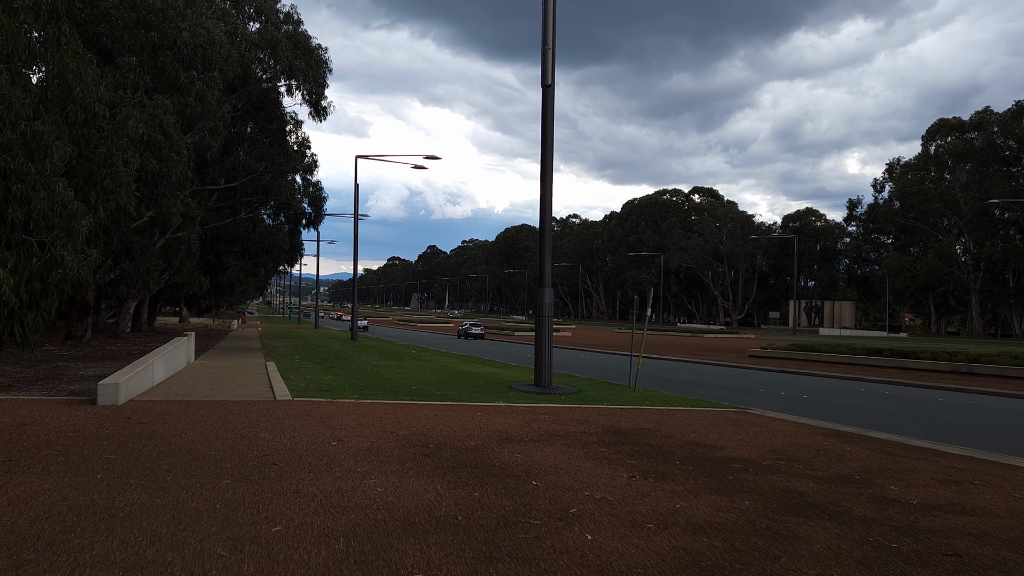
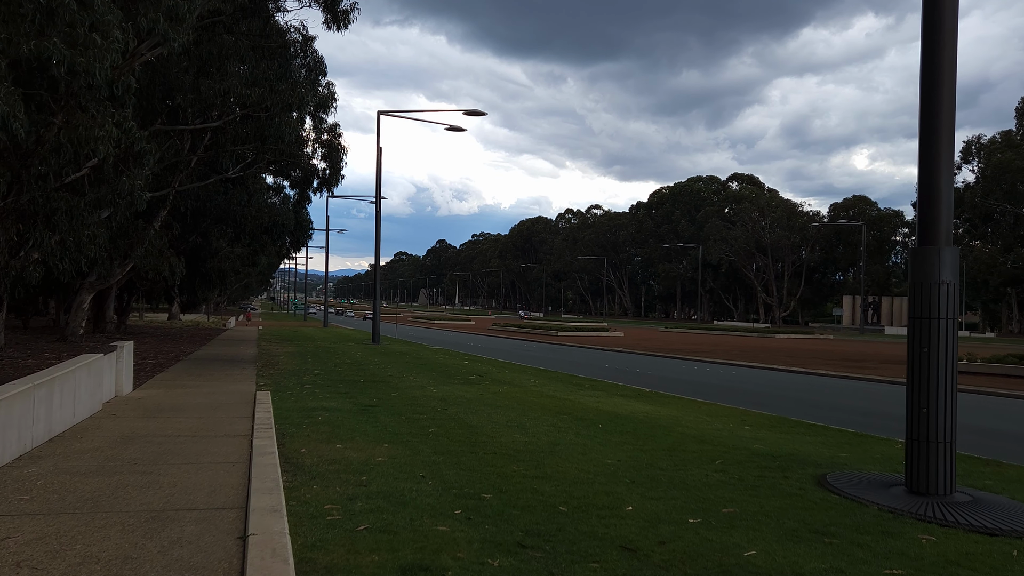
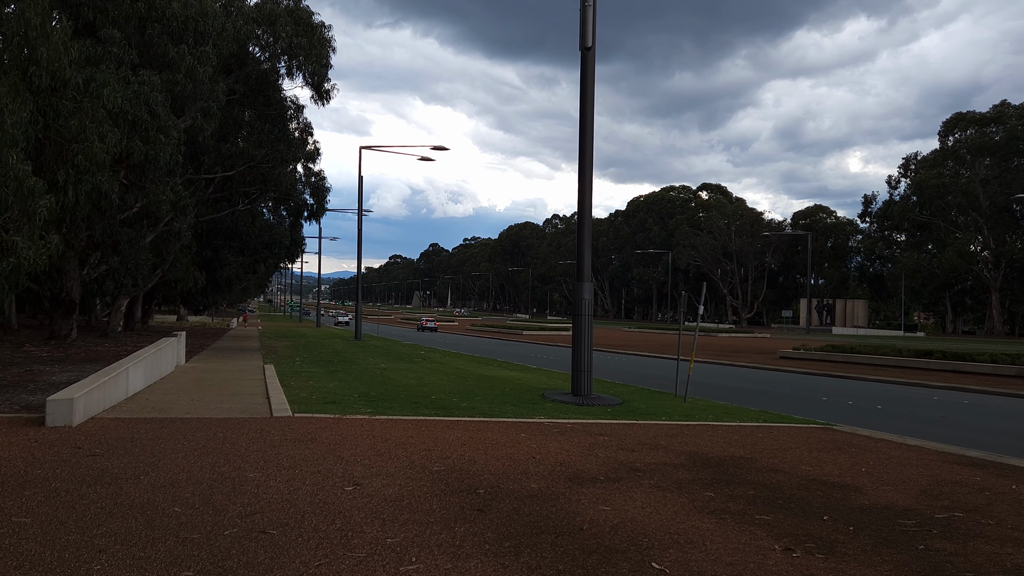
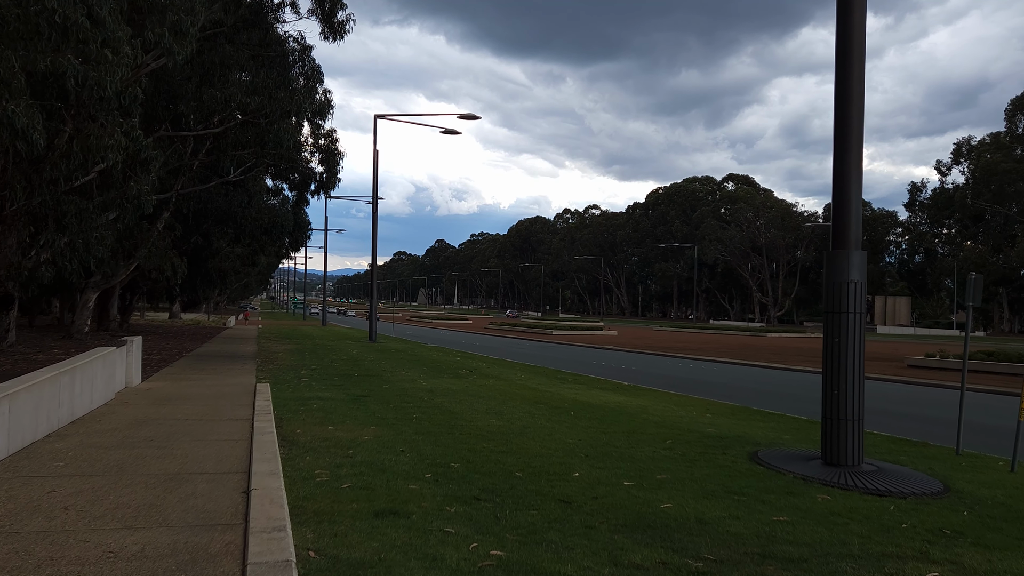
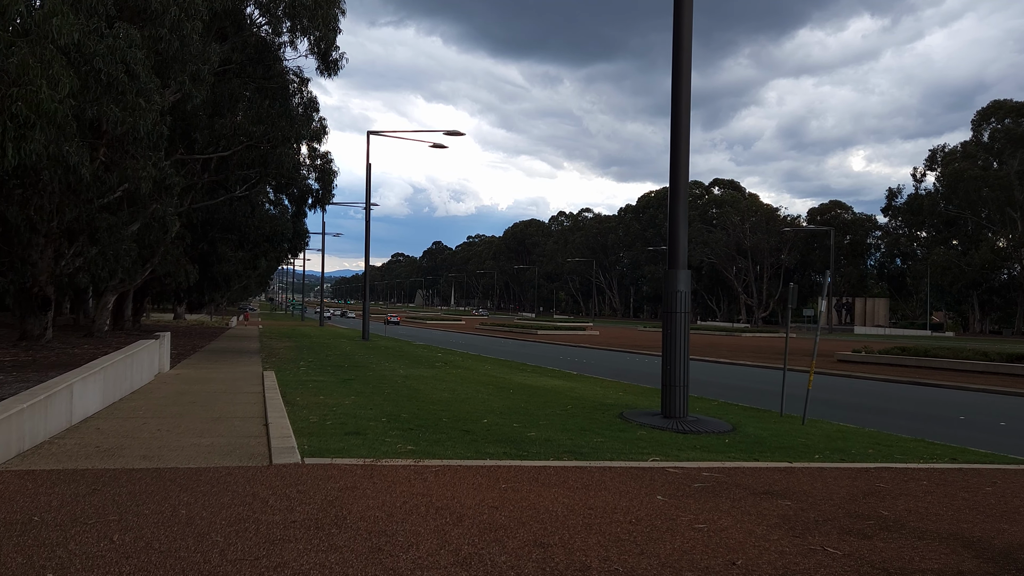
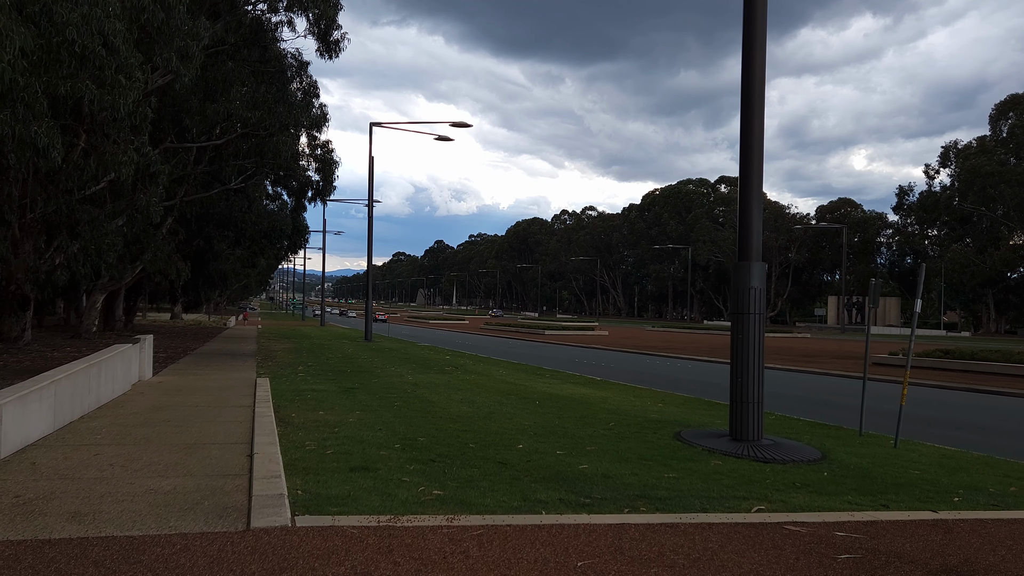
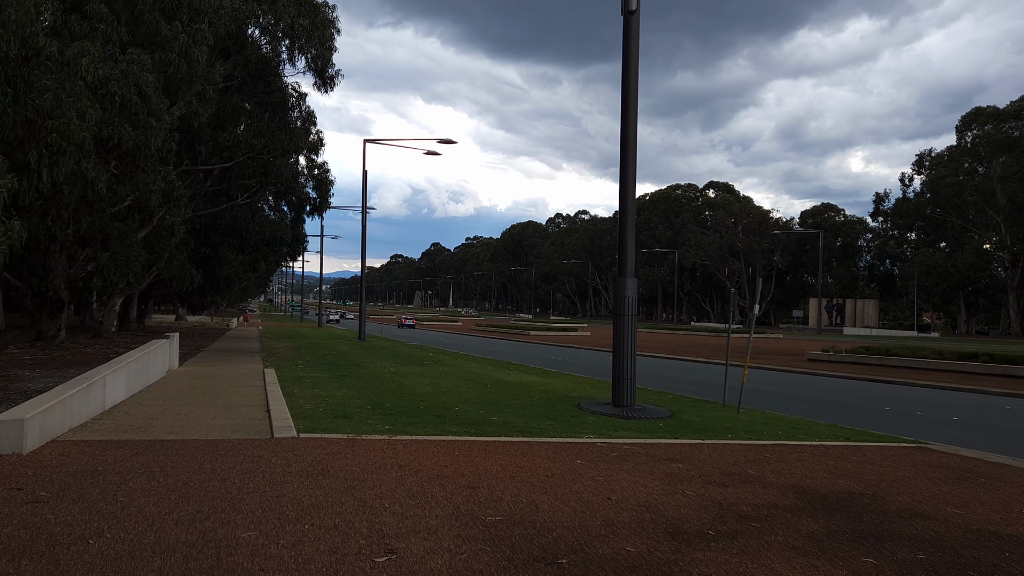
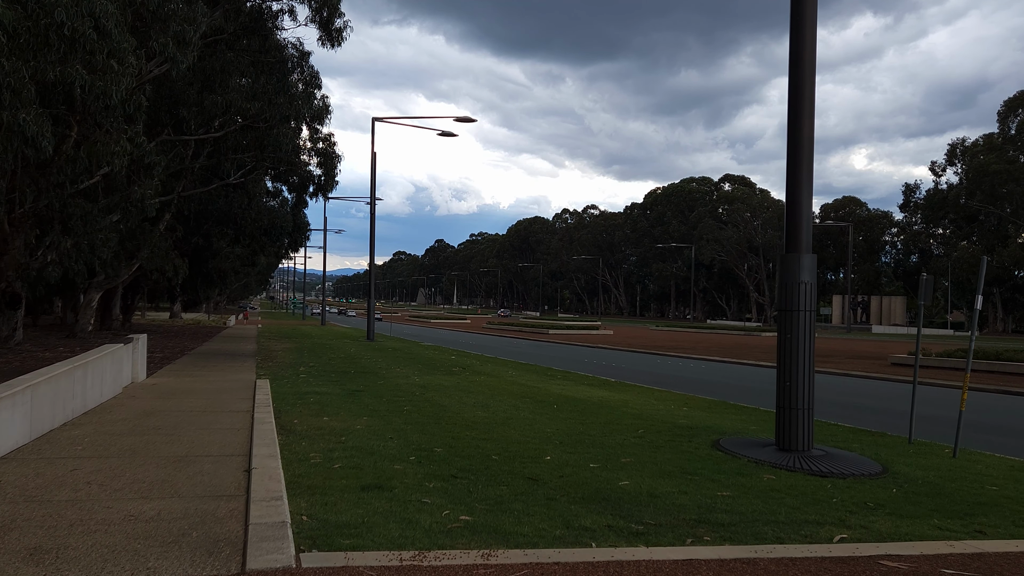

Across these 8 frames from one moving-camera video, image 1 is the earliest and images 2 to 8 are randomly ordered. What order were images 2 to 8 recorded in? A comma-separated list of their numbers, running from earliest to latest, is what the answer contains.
3, 7, 5, 6, 8, 4, 2
